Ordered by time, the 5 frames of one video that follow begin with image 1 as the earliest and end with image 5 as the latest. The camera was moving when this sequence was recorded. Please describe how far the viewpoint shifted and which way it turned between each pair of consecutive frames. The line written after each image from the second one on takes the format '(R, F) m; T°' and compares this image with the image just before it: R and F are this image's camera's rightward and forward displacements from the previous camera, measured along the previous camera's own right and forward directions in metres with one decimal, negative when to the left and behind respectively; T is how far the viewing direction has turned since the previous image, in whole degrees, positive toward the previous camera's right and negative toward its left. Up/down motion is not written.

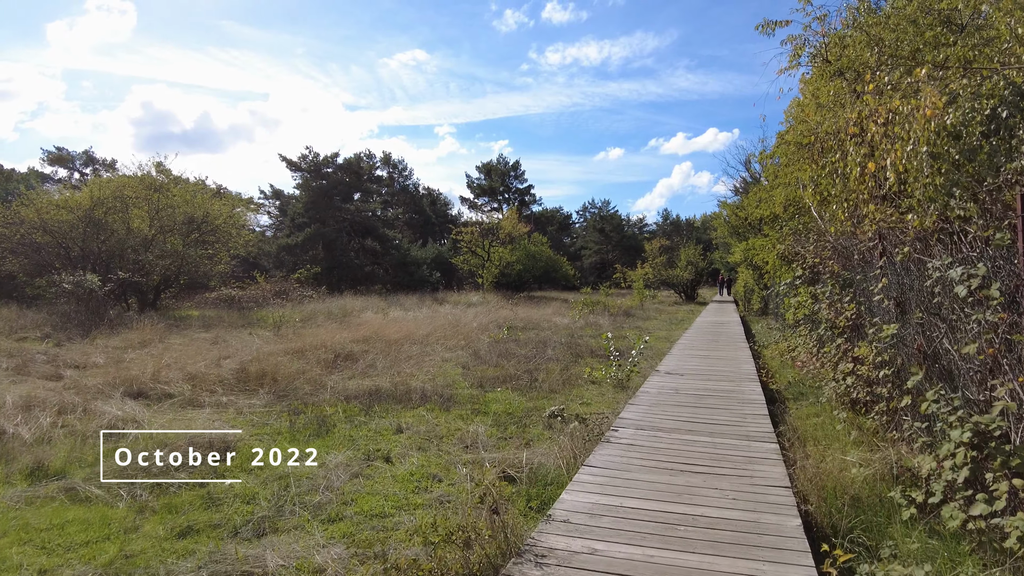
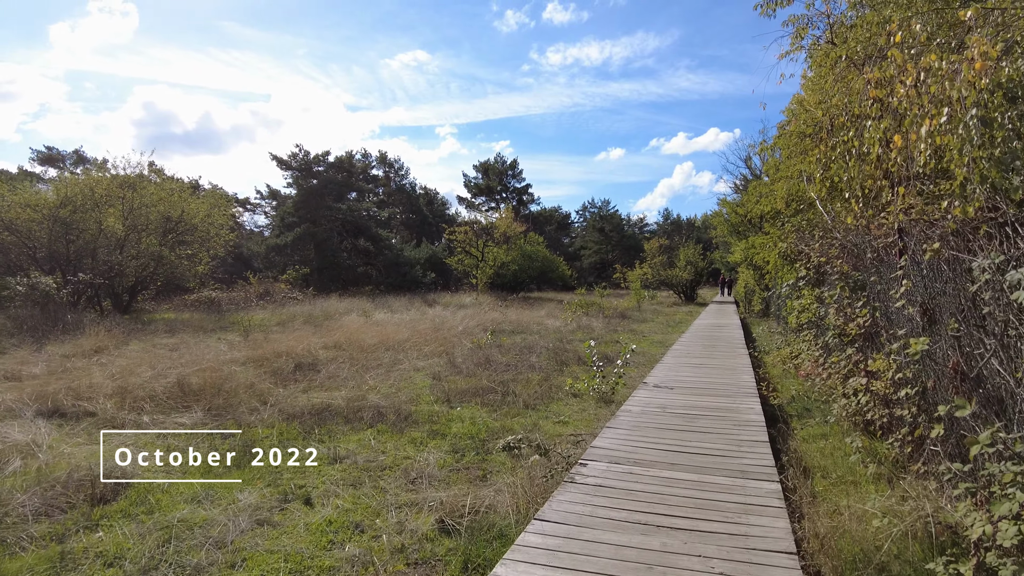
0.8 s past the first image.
(+0.3, +0.7) m; 0°
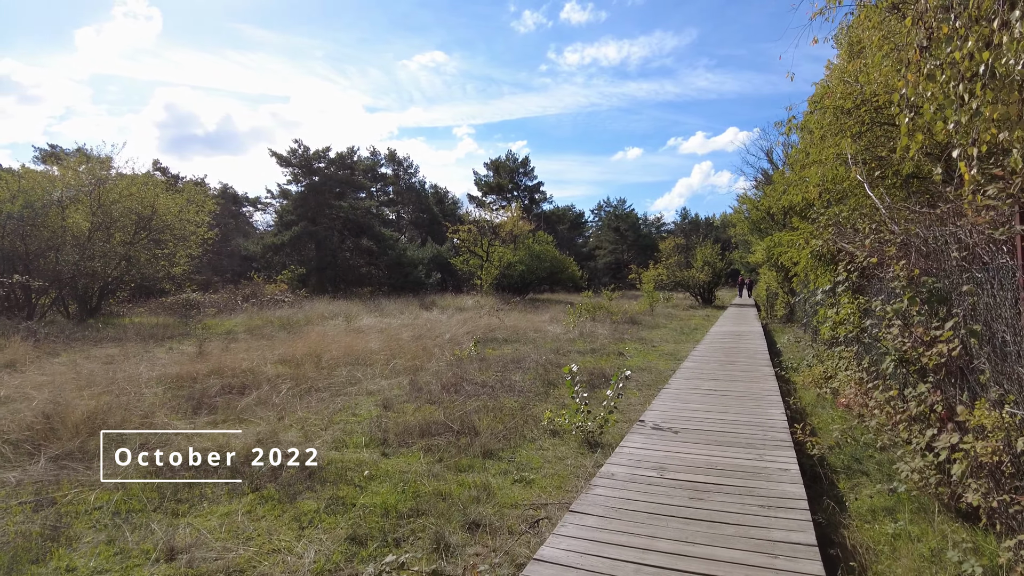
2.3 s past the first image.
(+0.4, +1.3) m; -2°
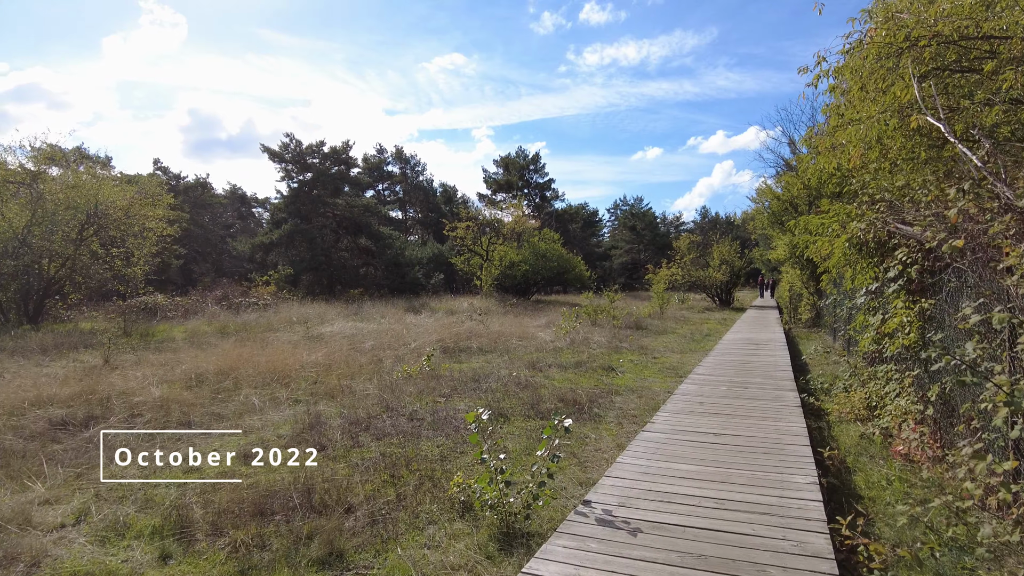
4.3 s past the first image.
(+0.7, +1.6) m; -2°
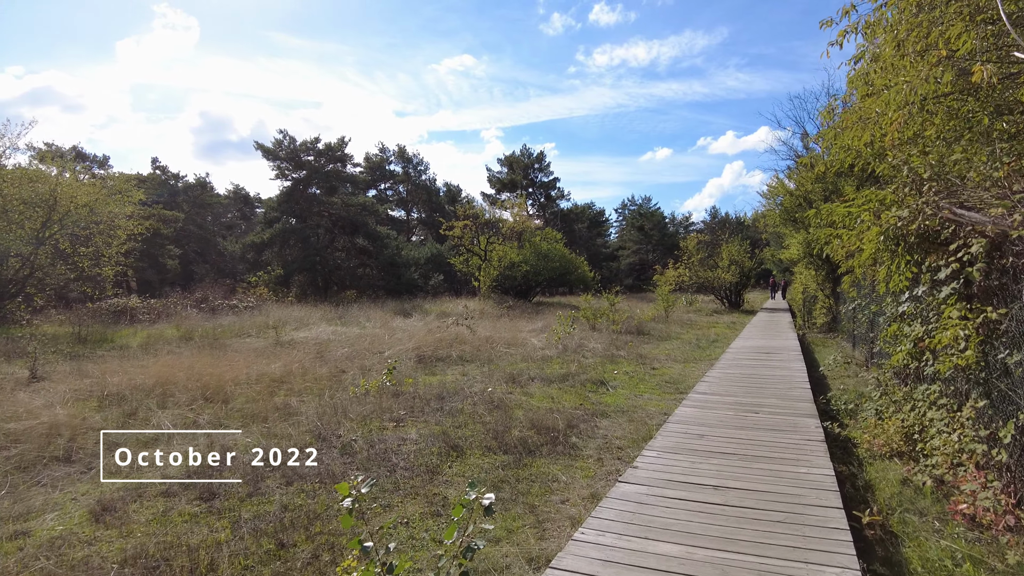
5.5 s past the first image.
(+0.3, +0.9) m; -1°
